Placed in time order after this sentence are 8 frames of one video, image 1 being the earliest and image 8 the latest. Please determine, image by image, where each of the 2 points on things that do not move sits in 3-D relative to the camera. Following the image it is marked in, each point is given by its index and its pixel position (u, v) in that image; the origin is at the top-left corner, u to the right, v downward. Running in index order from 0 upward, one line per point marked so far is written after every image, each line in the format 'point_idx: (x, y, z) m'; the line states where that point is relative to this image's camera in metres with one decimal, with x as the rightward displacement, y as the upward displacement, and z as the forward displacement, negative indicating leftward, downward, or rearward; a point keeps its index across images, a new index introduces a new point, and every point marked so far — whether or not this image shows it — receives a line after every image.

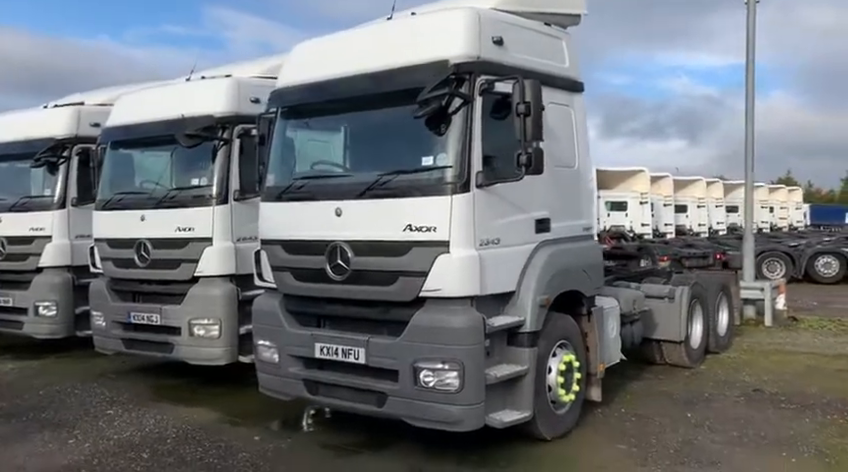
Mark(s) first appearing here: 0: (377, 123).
0: (-0.3, +0.8, +5.0) m
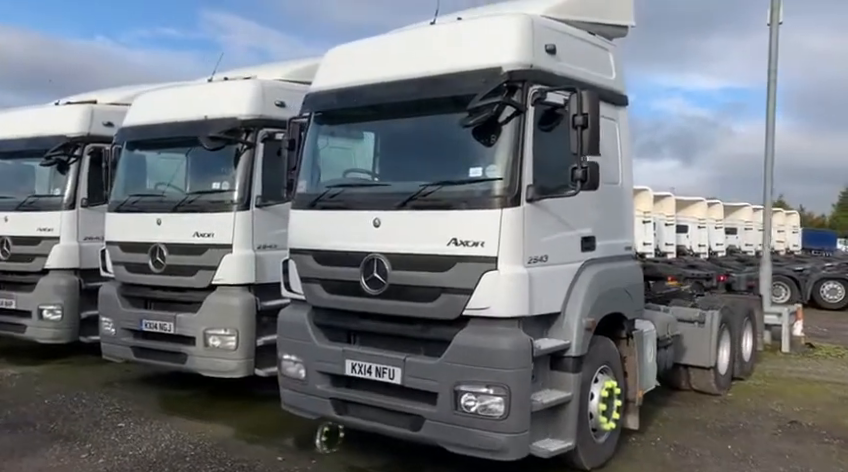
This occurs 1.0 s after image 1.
0: (0.0, +0.7, +4.7) m
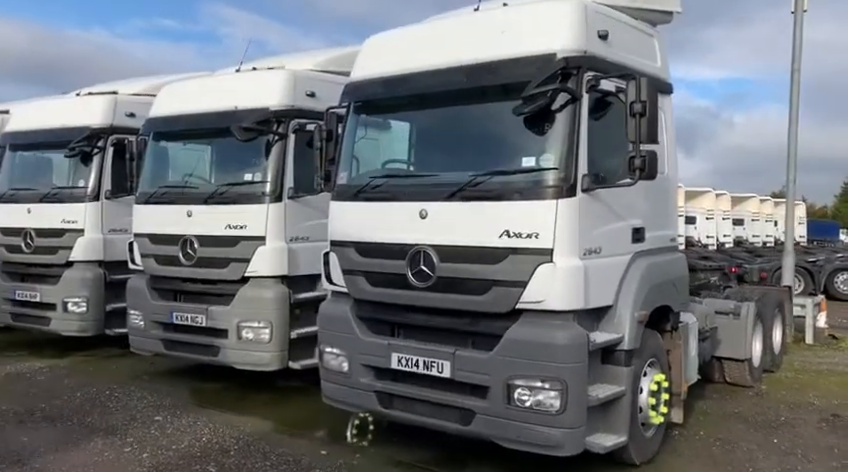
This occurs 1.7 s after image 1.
0: (+0.3, +0.8, +4.7) m
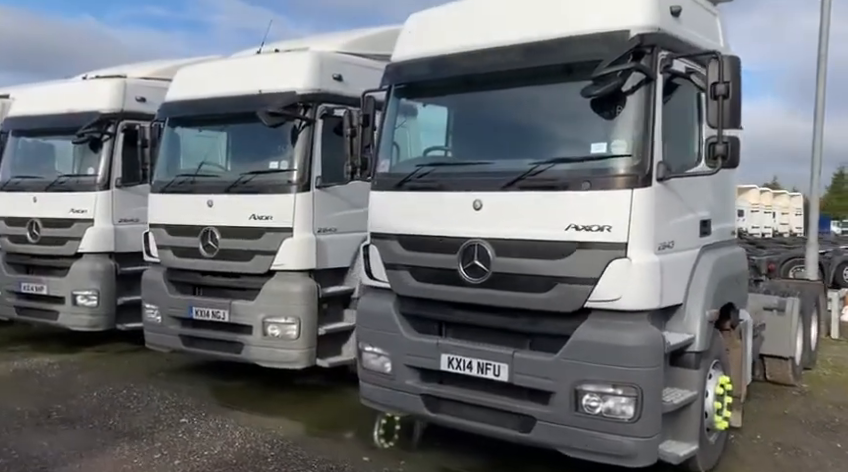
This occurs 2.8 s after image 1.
0: (+0.6, +0.8, +4.3) m
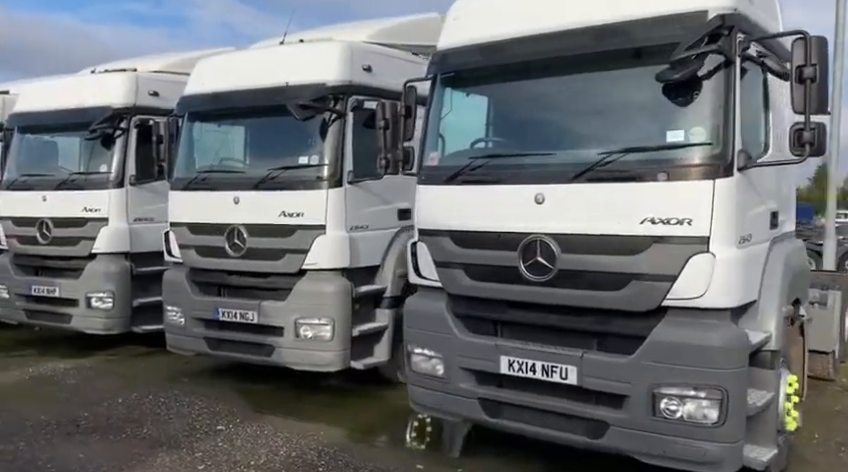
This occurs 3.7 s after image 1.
0: (+1.0, +0.8, +4.1) m
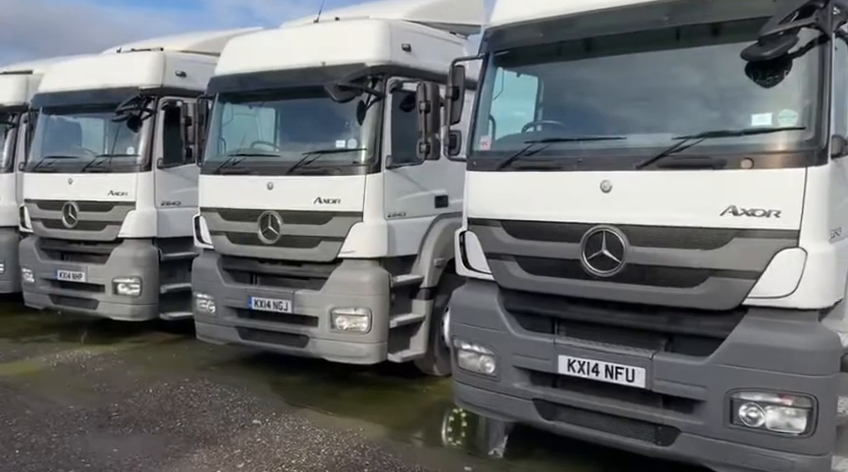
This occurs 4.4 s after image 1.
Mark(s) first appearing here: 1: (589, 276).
0: (+1.3, +0.9, +3.8) m
1: (+0.9, -0.2, +3.9) m
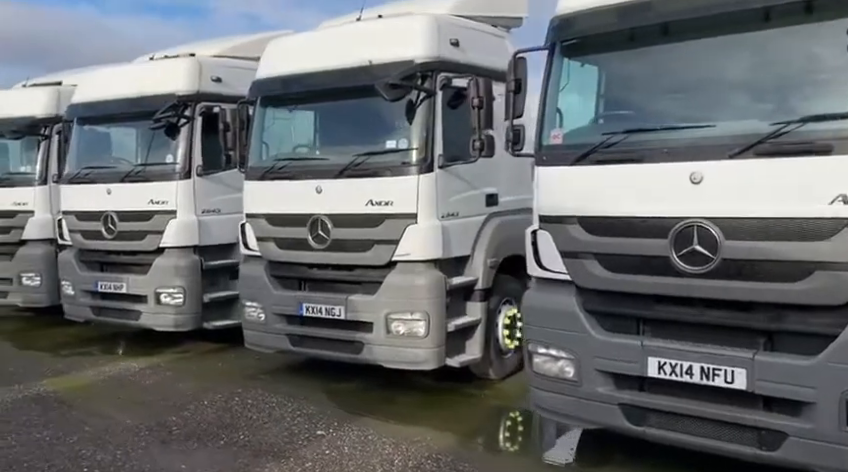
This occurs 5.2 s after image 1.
0: (+1.7, +0.9, +3.6) m
1: (+1.3, -0.2, +3.6) m
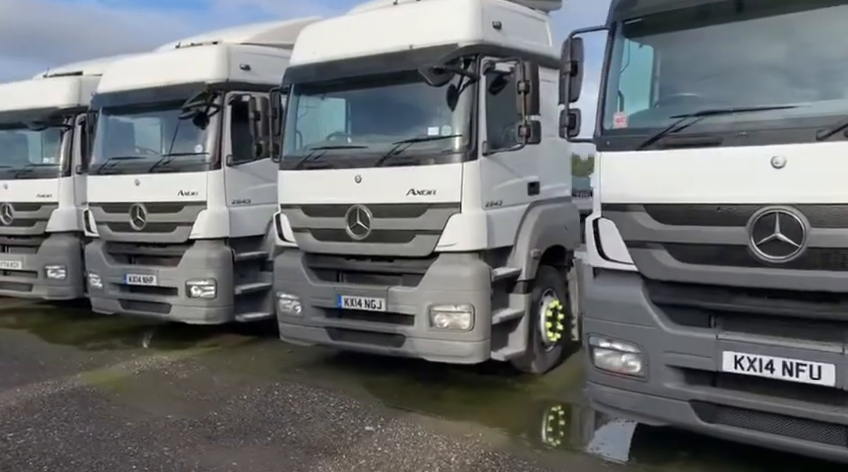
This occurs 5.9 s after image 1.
0: (+2.0, +1.0, +3.3) m
1: (+1.7, -0.1, +3.5) m
